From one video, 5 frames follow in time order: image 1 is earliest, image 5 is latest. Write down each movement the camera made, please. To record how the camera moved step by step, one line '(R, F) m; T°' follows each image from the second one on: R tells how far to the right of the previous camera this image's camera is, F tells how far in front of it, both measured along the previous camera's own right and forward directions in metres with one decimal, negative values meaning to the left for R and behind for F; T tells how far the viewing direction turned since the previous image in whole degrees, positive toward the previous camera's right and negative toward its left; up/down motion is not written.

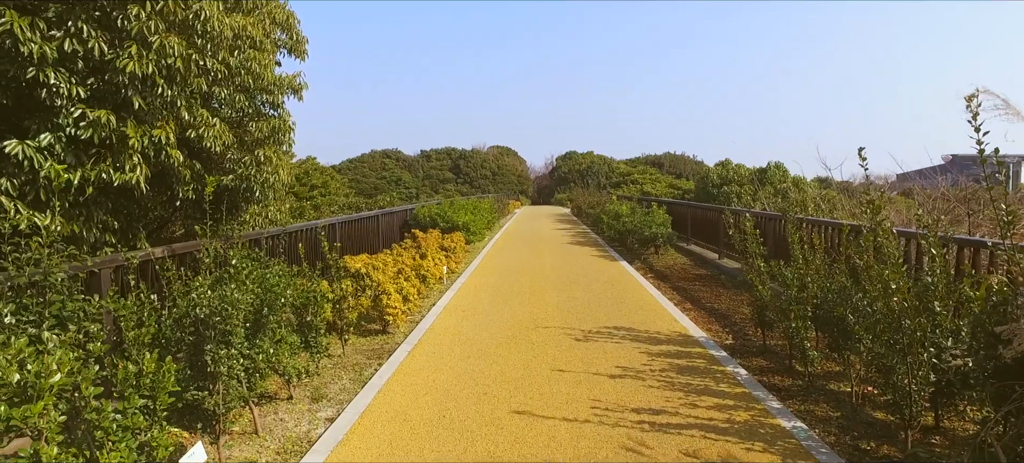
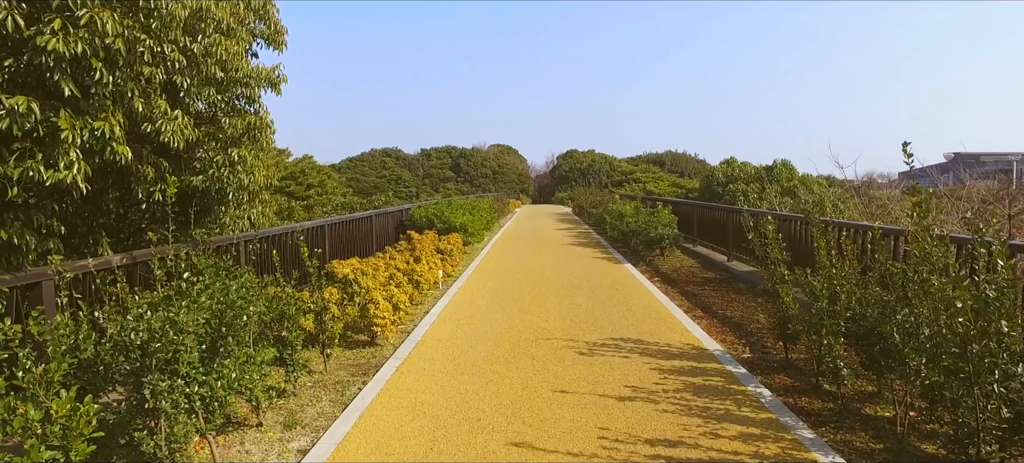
(0.0, +0.5) m; 0°
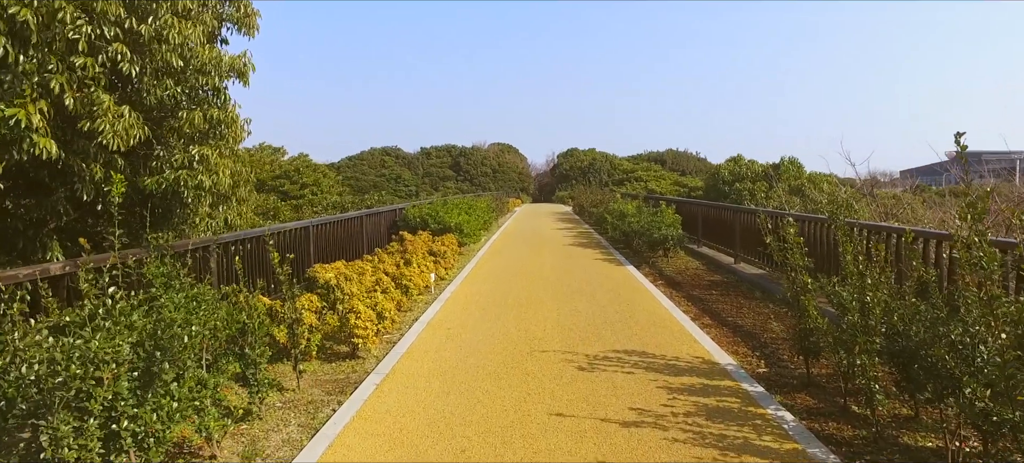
(+0.1, +0.5) m; 0°
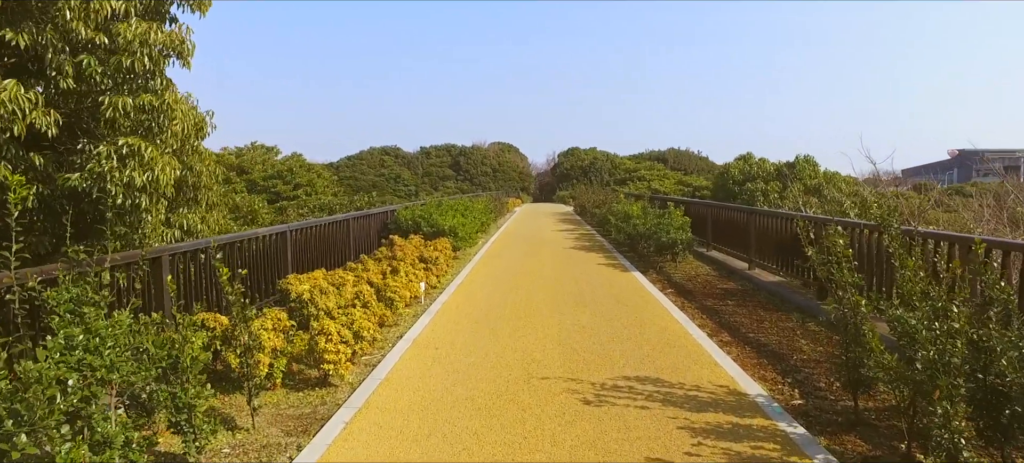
(+0.1, +0.8) m; 0°
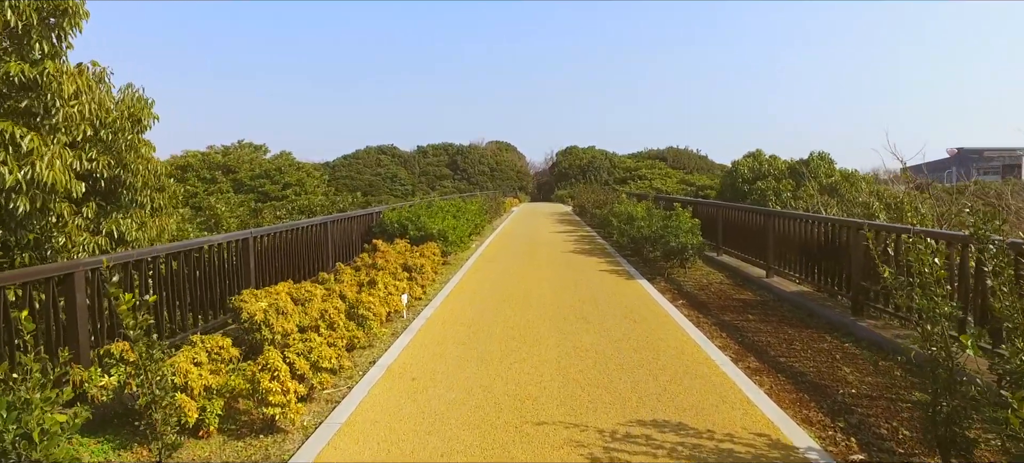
(+0.1, +0.9) m; 0°
